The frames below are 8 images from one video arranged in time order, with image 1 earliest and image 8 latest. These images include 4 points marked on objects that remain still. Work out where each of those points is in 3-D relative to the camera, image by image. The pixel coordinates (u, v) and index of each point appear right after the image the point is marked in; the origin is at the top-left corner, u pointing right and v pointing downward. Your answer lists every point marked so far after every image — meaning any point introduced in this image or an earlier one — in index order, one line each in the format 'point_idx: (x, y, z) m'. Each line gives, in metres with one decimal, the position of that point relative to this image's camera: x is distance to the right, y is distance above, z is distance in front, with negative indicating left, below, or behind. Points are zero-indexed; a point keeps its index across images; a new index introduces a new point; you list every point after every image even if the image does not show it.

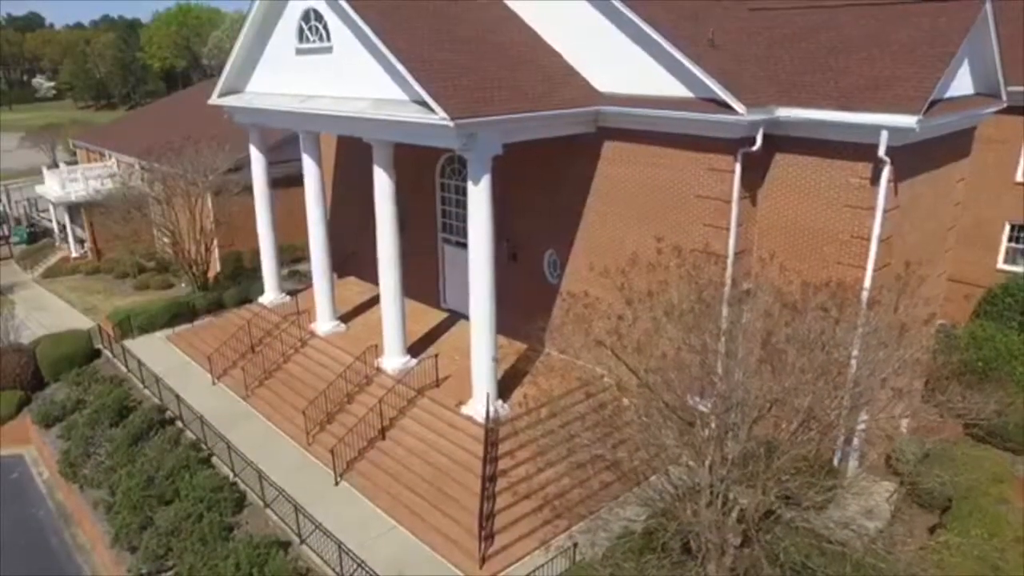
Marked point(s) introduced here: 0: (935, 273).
0: (+4.5, +0.2, +11.1) m
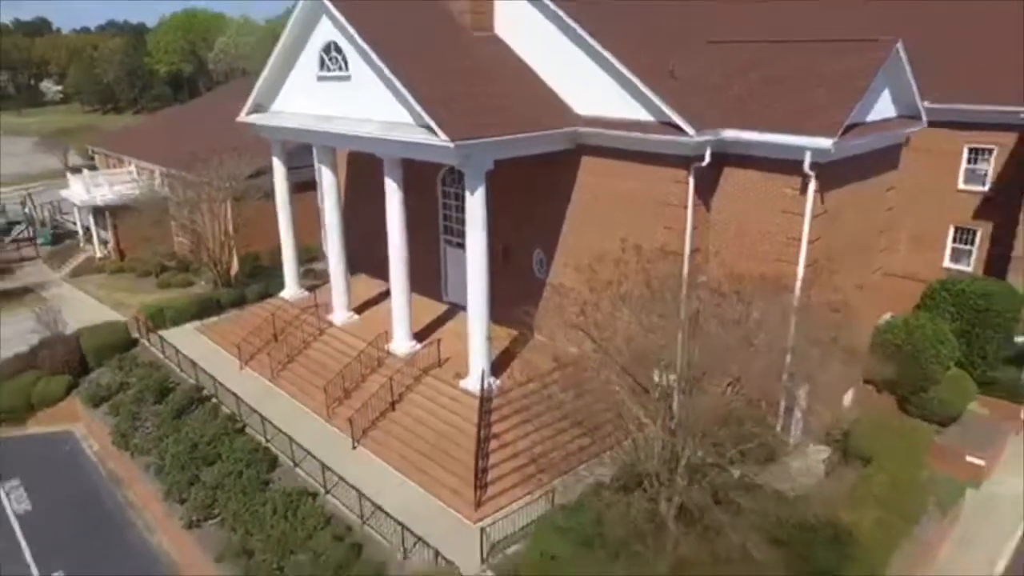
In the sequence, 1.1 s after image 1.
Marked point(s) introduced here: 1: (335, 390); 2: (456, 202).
0: (+4.4, +0.2, +12.9) m
1: (-2.4, -1.3, +13.9) m
2: (-0.8, +1.2, +15.0) m
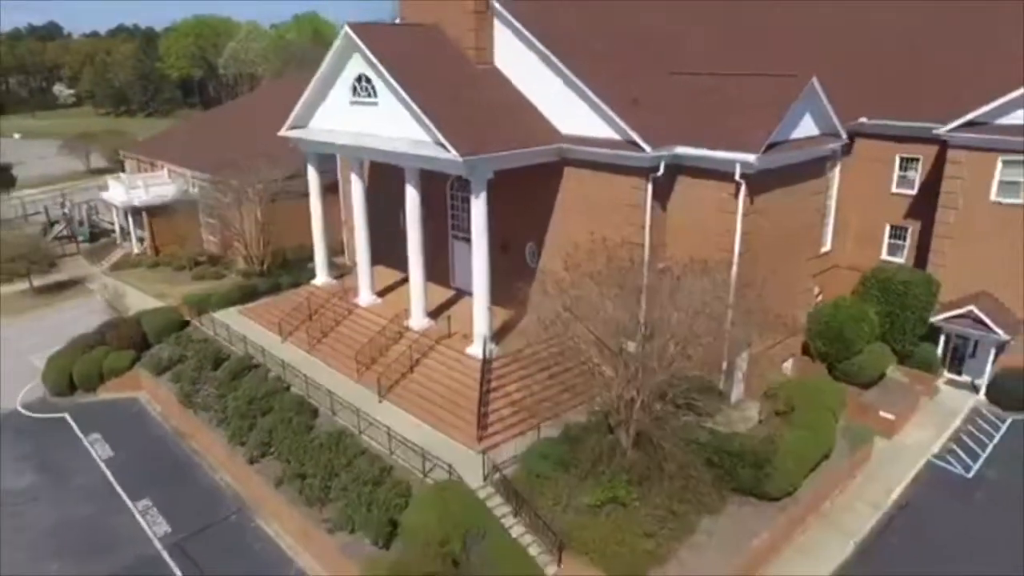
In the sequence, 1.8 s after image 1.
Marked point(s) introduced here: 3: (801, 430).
0: (+4.4, +0.5, +15.9) m
1: (-2.5, -1.1, +16.9) m
2: (-0.9, +1.4, +18.0) m
3: (+4.0, -1.9, +14.1) m
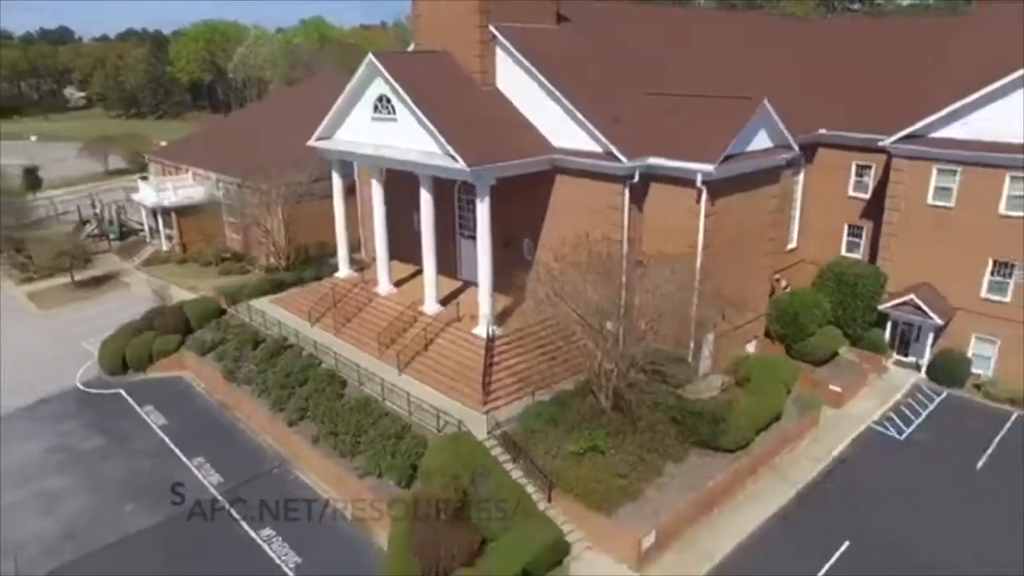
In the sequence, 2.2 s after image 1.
0: (+4.4, +0.6, +18.6) m
1: (-2.5, -0.9, +19.5) m
2: (-0.9, +1.6, +20.6) m
3: (+4.0, -1.8, +16.7) m
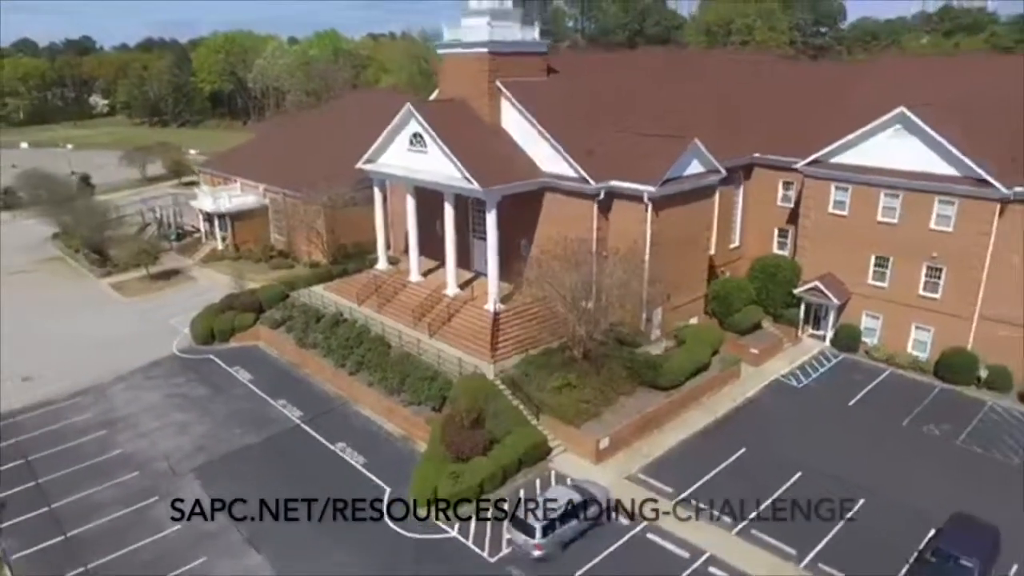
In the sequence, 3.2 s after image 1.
0: (+4.4, +0.9, +25.0) m
1: (-2.4, -0.6, +25.9) m
2: (-0.9, +1.9, +27.1) m
3: (+4.0, -1.5, +23.1) m
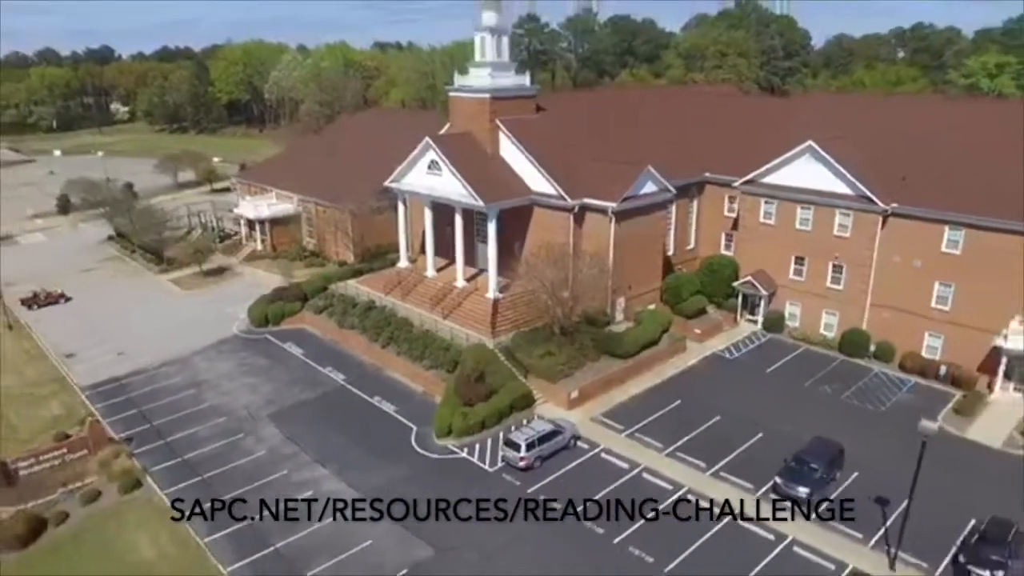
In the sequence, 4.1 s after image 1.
0: (+4.2, +1.1, +31.9) m
1: (-2.6, -0.4, +32.9) m
2: (-1.0, +2.1, +34.0) m
3: (+3.9, -1.3, +30.0) m
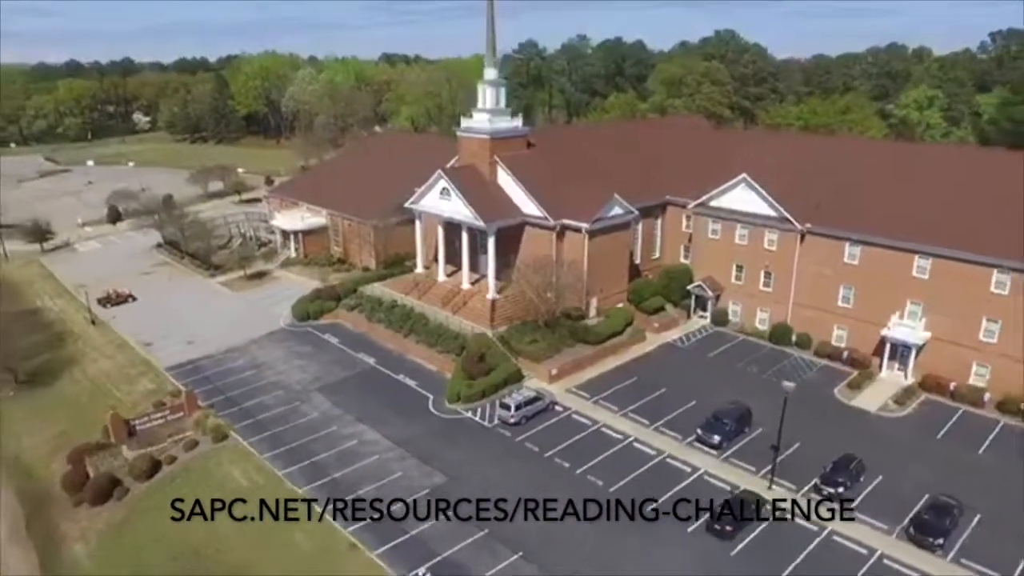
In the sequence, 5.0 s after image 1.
0: (+4.1, +1.1, +39.9) m
1: (-2.8, -0.5, +40.9) m
2: (-1.2, +2.1, +42.0) m
3: (+3.7, -1.3, +38.0) m
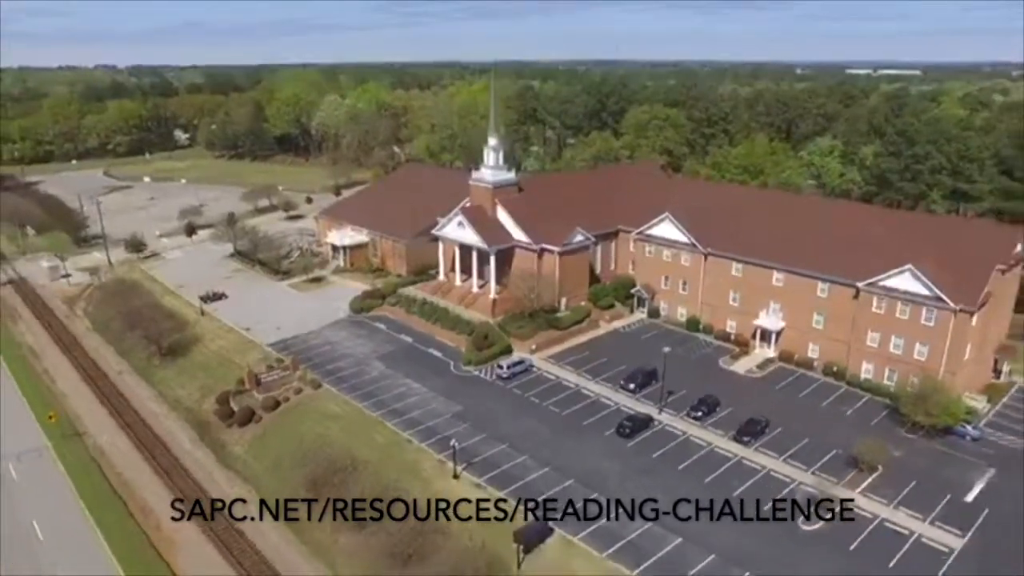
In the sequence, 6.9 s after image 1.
0: (+3.8, +0.9, +57.3) m
1: (-3.1, -0.6, +58.3) m
2: (-1.4, +1.9, +59.4) m
3: (+3.4, -1.5, +55.4) m
